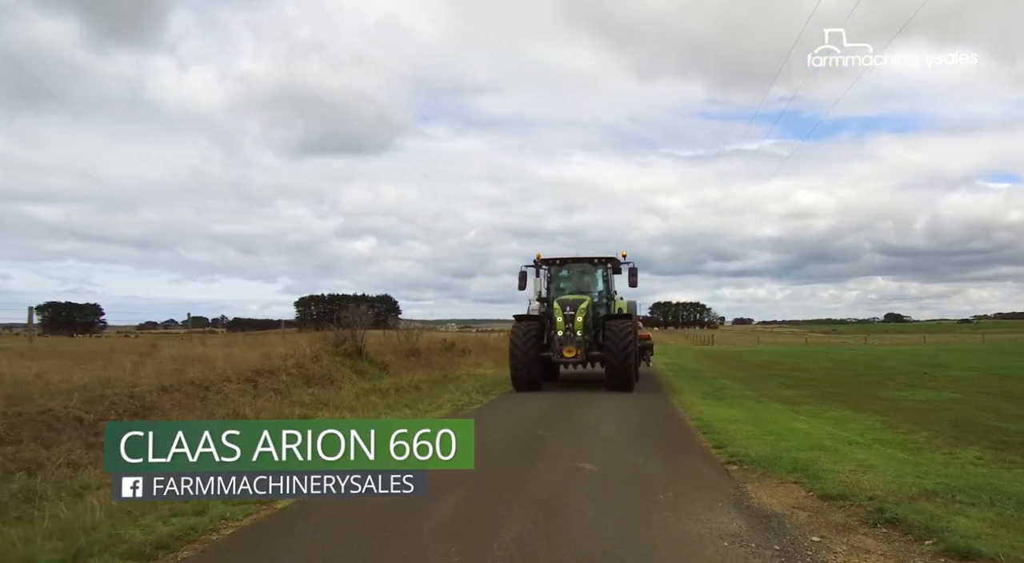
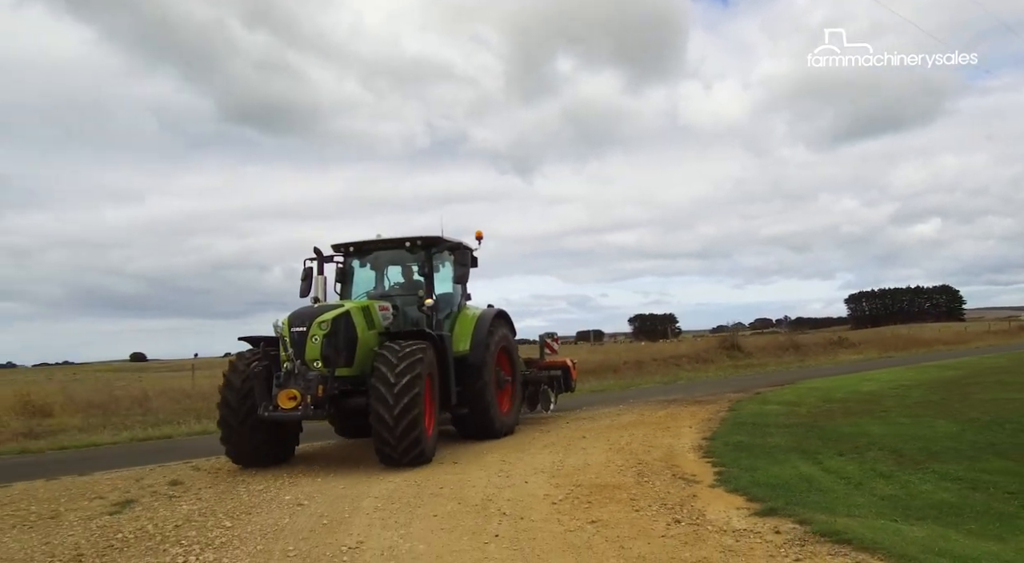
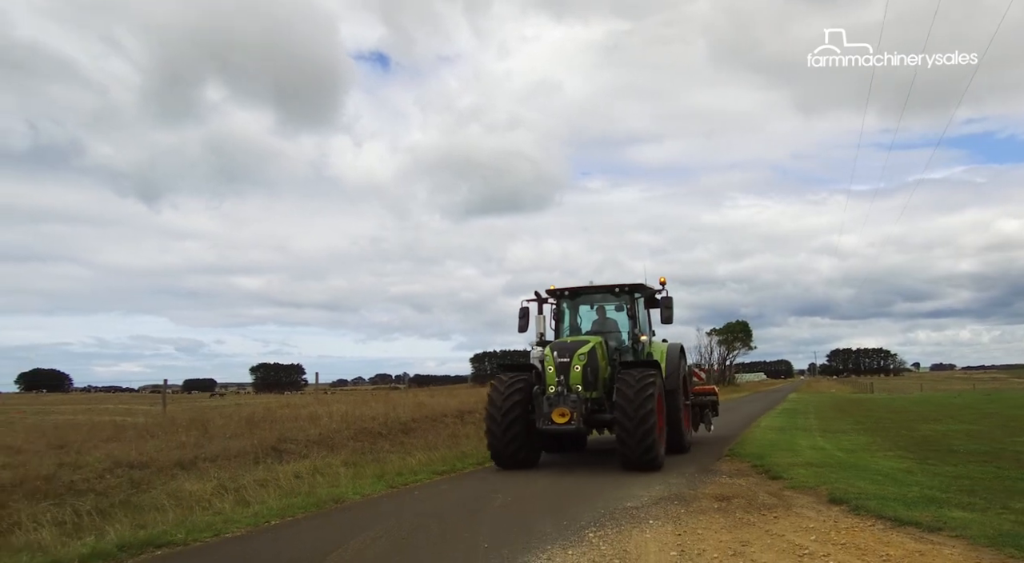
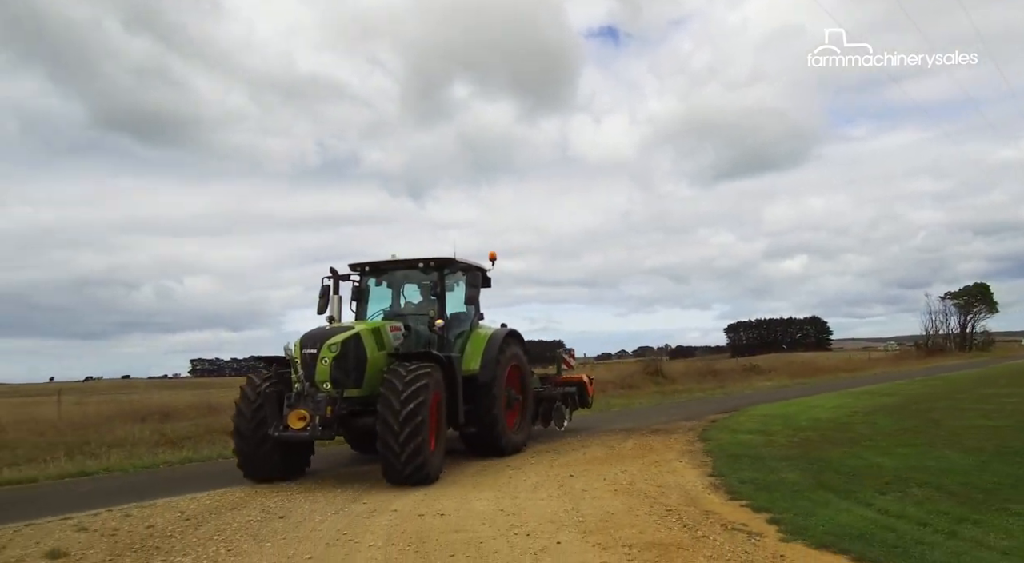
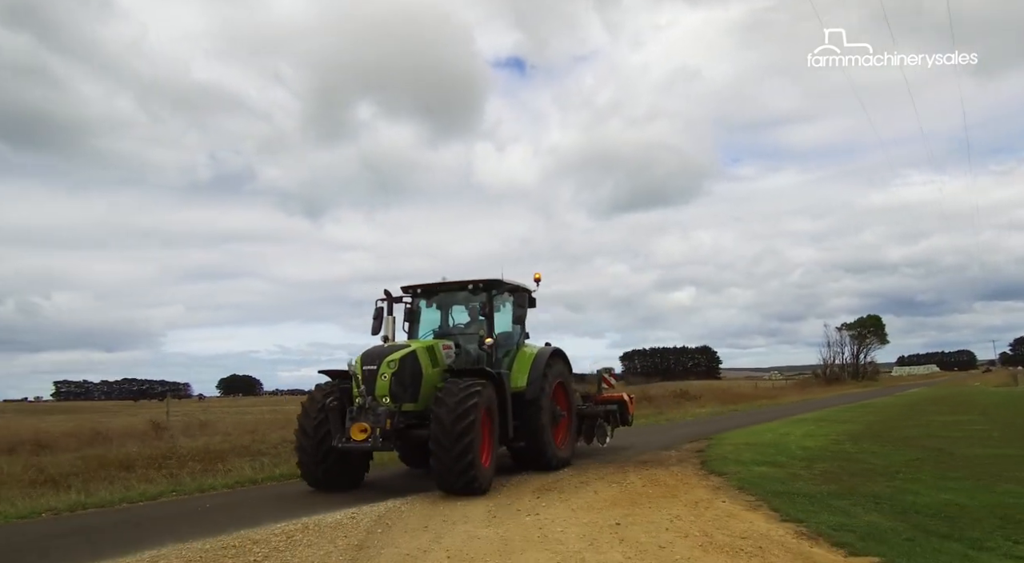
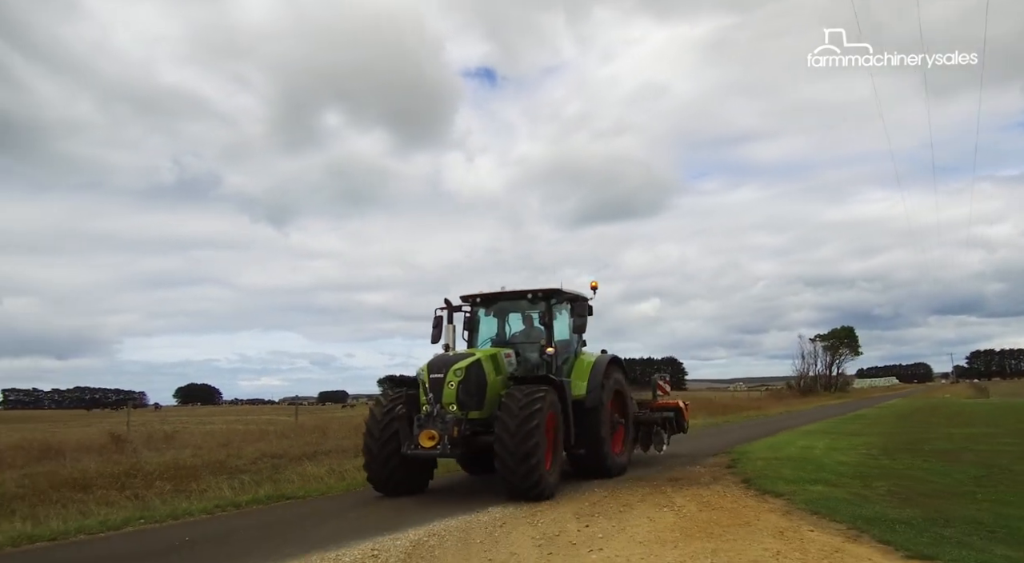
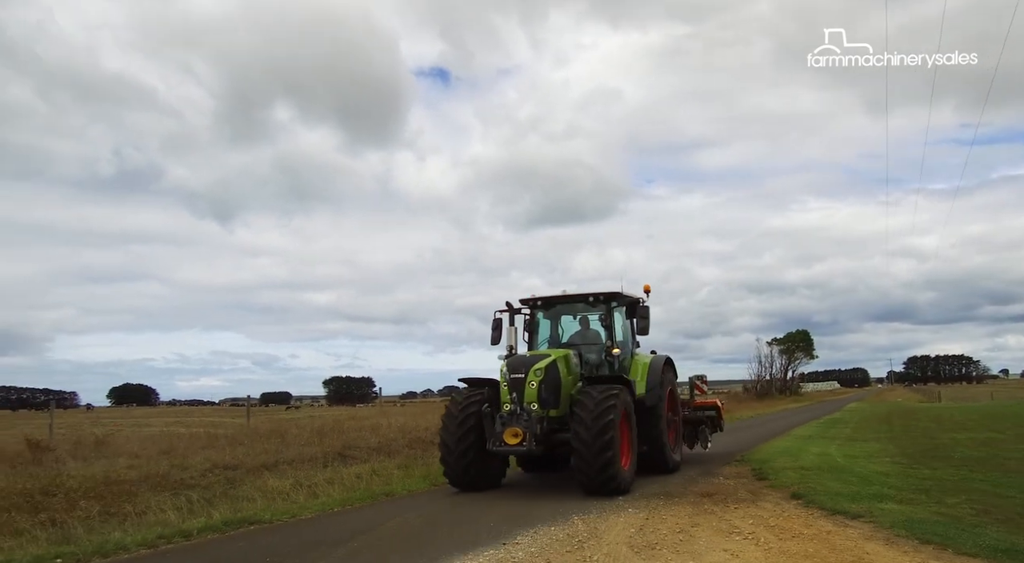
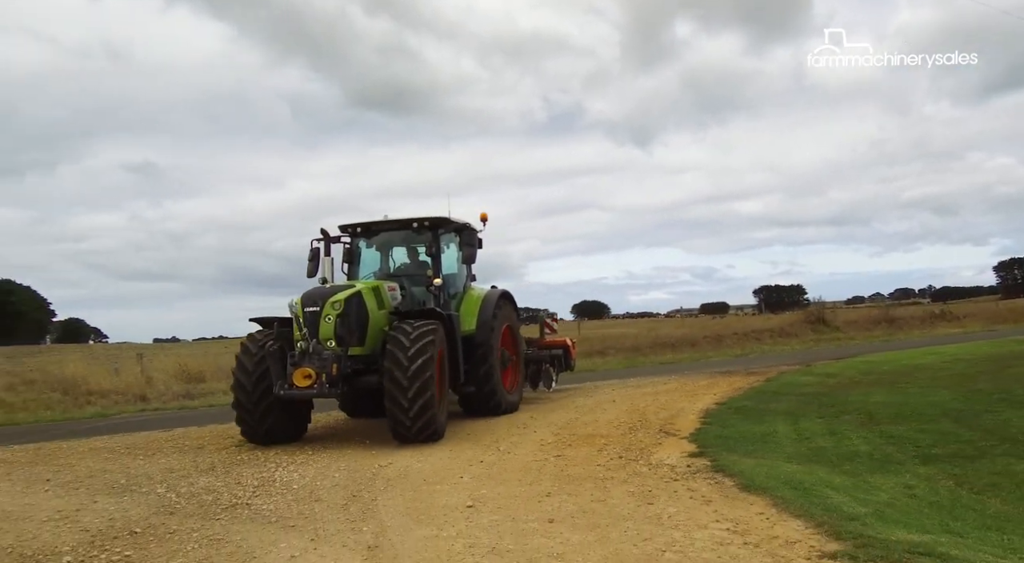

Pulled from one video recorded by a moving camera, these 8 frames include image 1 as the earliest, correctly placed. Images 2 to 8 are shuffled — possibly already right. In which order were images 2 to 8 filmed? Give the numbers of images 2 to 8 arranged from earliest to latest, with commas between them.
3, 7, 6, 5, 4, 2, 8
